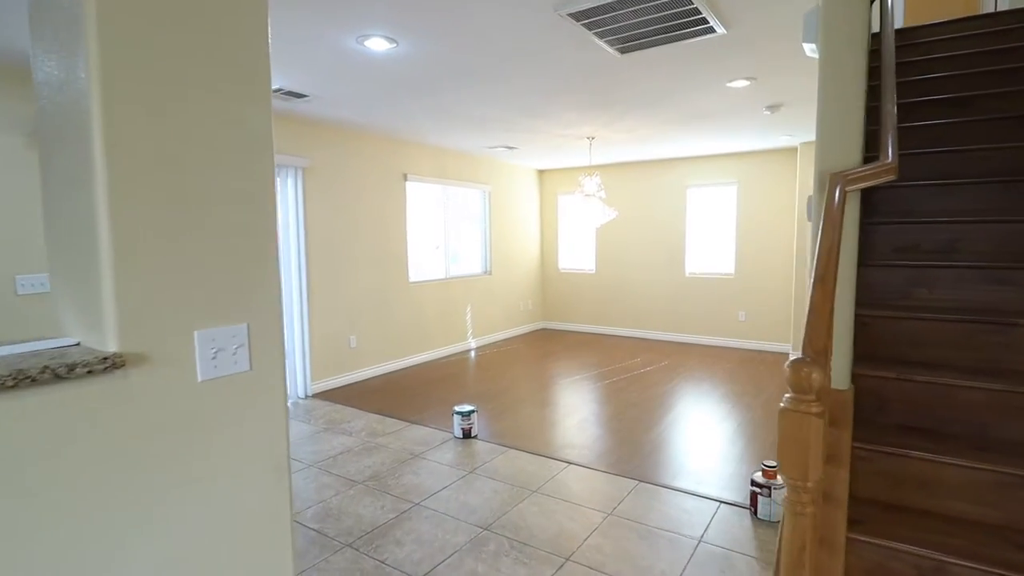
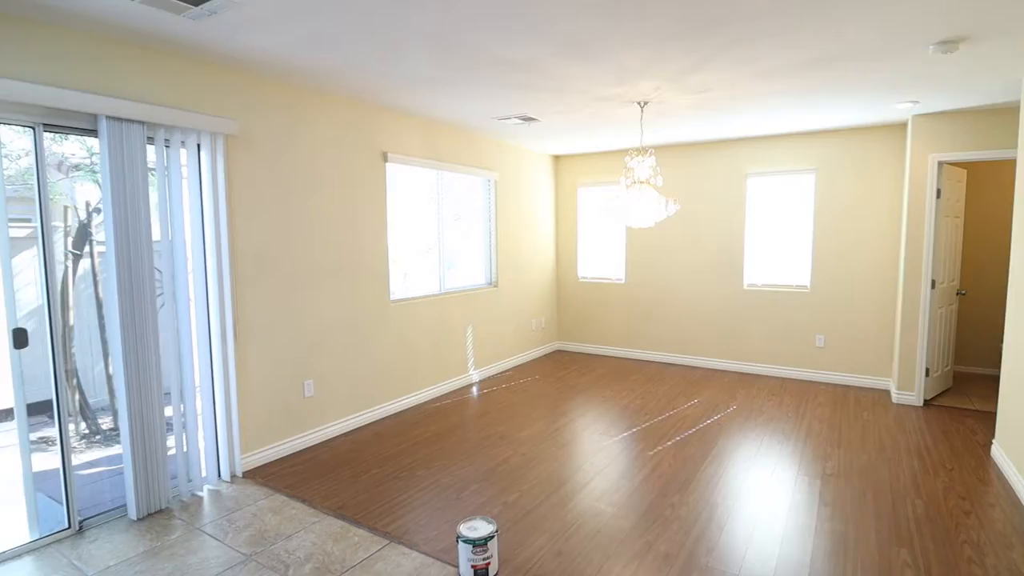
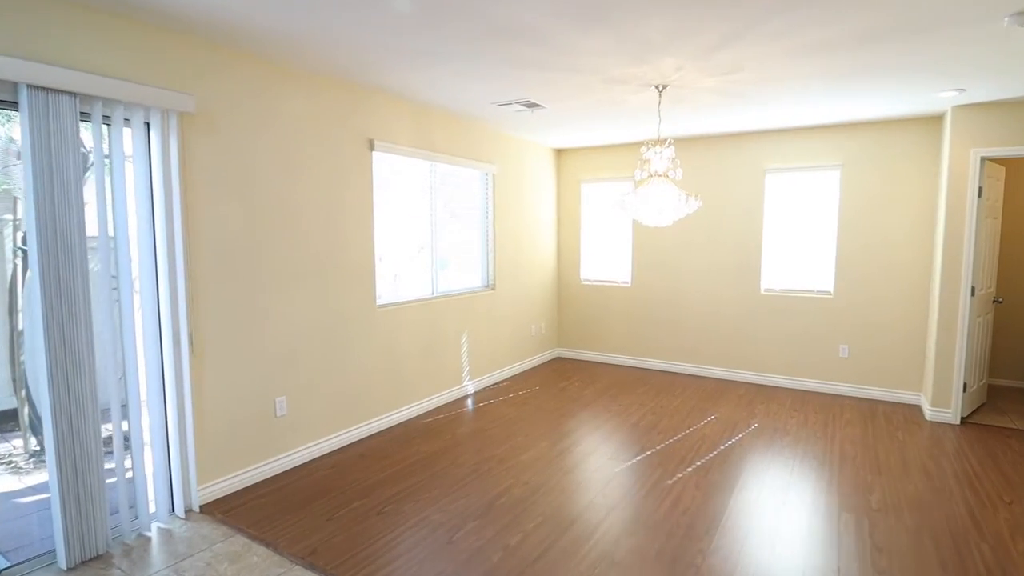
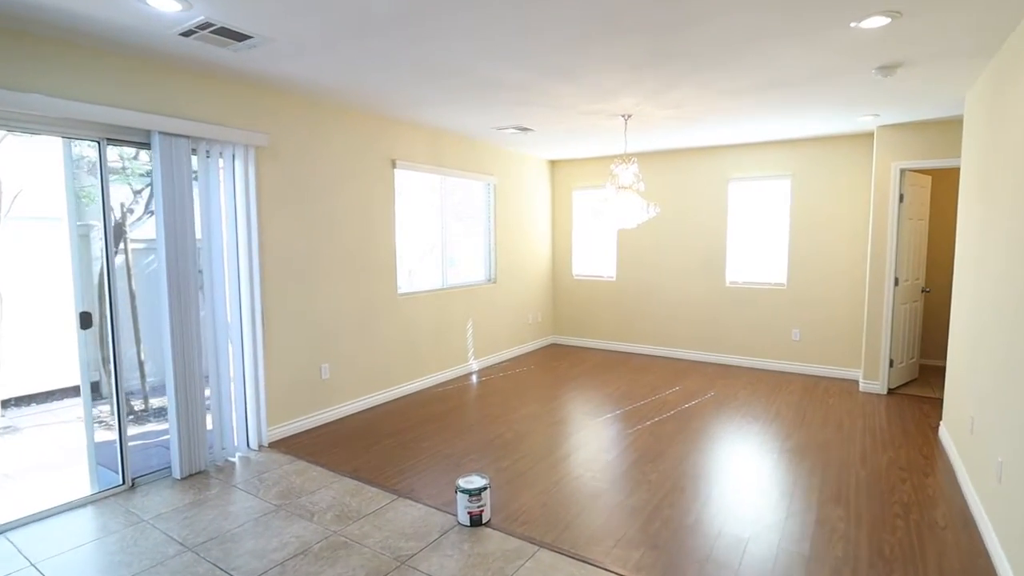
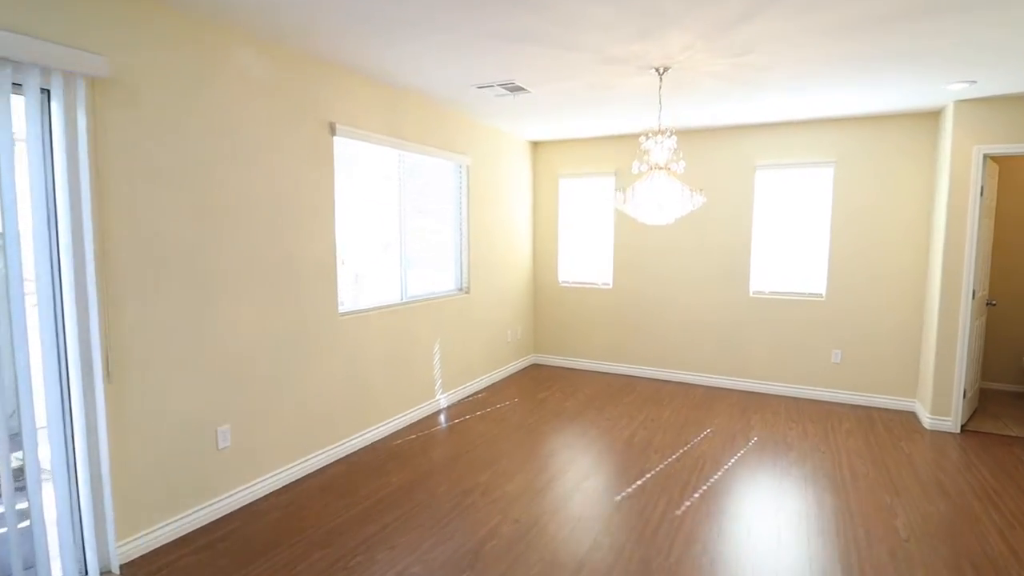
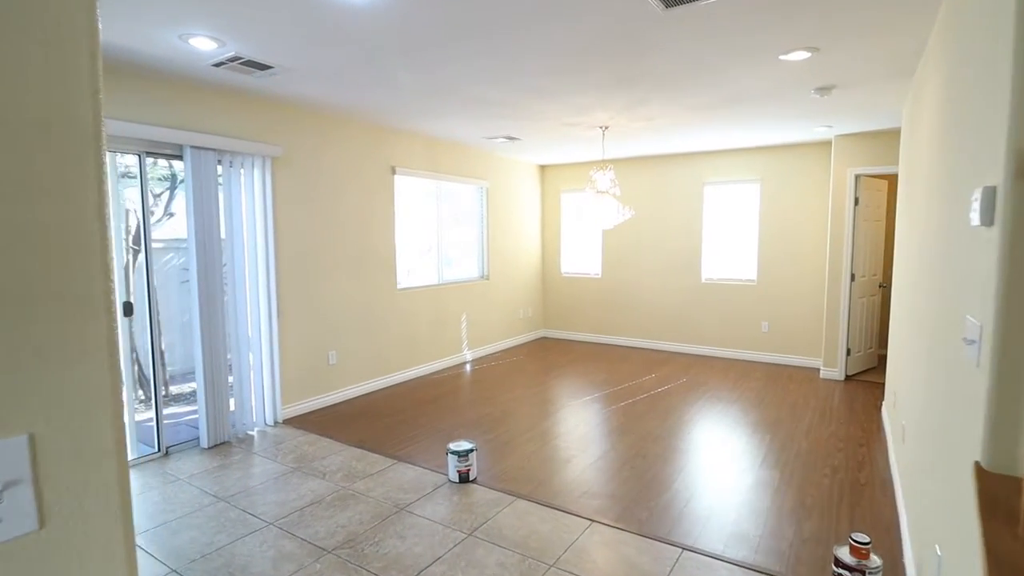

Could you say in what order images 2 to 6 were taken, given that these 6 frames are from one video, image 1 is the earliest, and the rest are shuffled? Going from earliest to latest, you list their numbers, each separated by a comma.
6, 4, 2, 3, 5
